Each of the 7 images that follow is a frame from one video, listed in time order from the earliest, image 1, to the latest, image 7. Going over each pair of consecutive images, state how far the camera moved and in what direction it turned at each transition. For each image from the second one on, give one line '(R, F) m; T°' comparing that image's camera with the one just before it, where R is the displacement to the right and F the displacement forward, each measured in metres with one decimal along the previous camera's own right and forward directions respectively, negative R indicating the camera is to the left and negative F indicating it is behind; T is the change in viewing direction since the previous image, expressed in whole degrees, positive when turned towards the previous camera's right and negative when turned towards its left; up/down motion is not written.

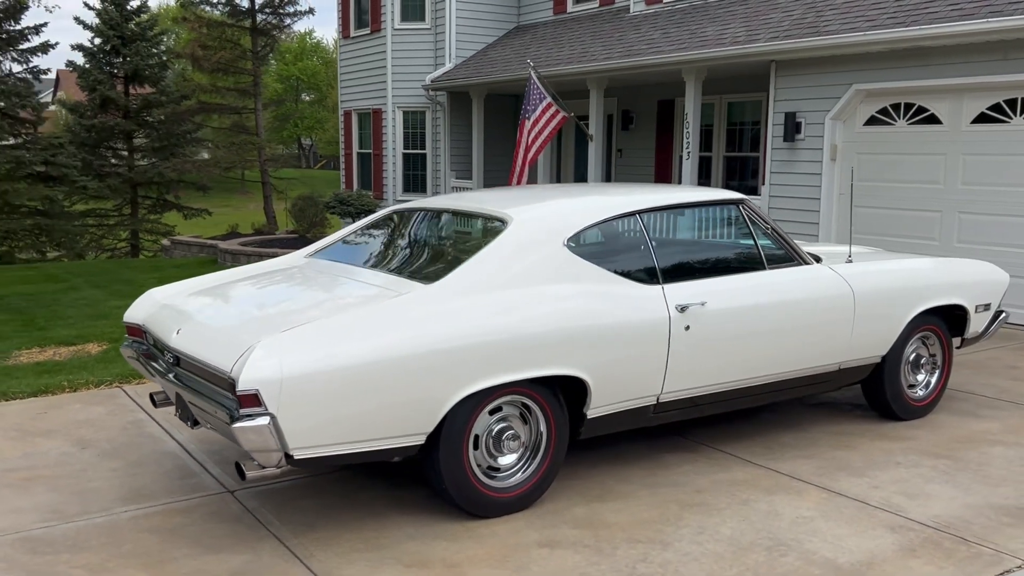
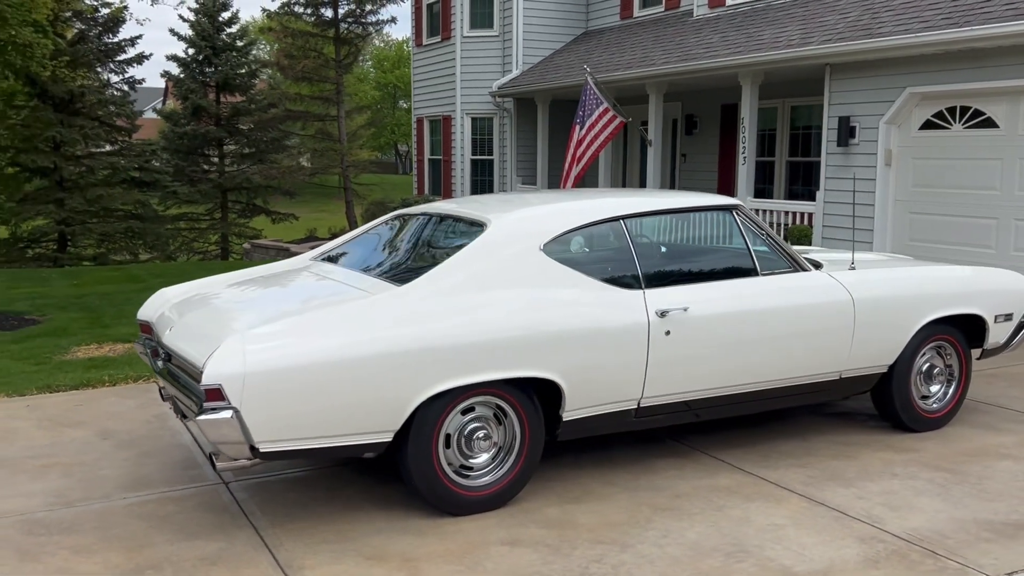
(+0.5, -0.1) m; -5°
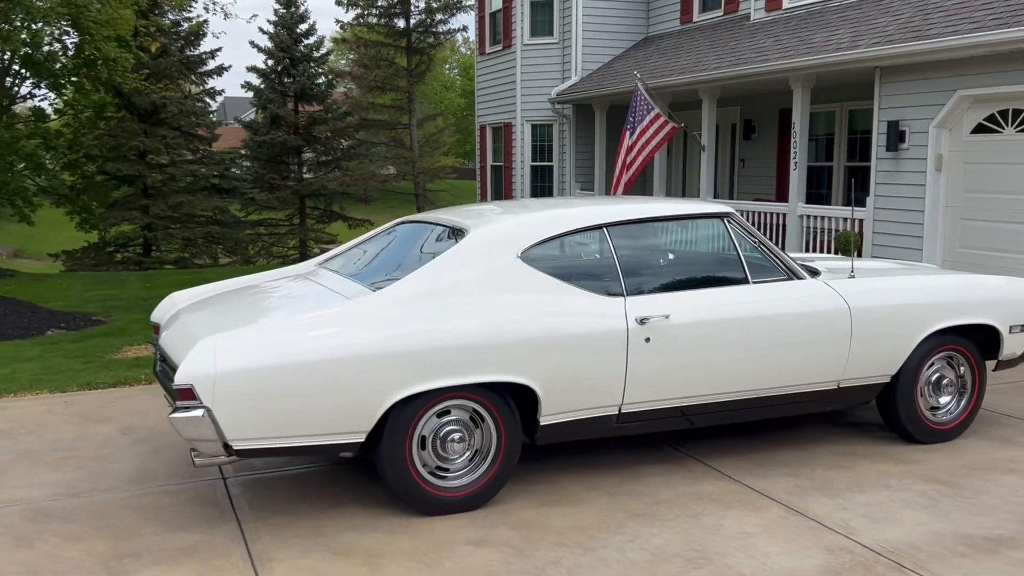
(+0.5, -0.1) m; -5°
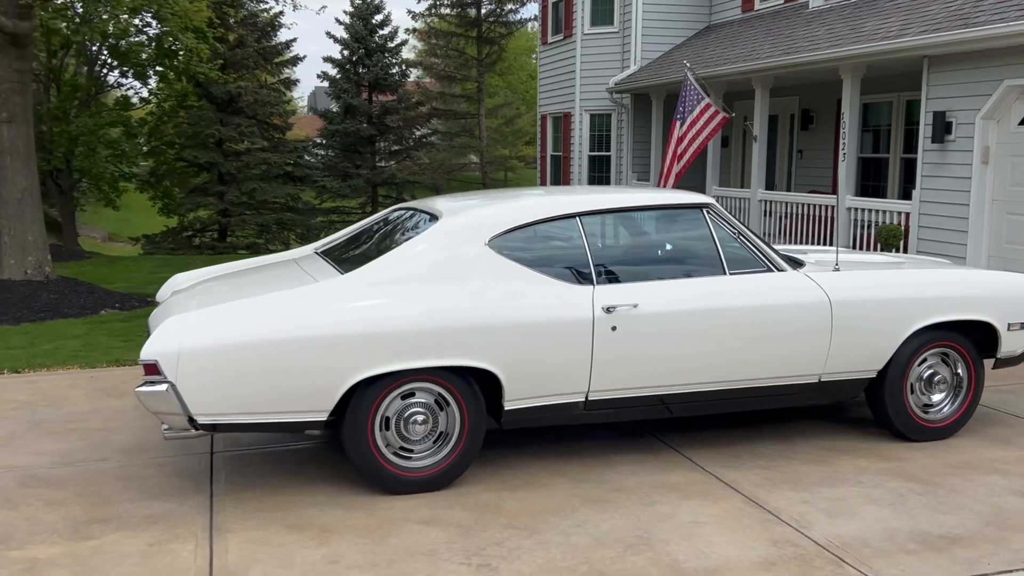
(+0.5, -0.1) m; -5°
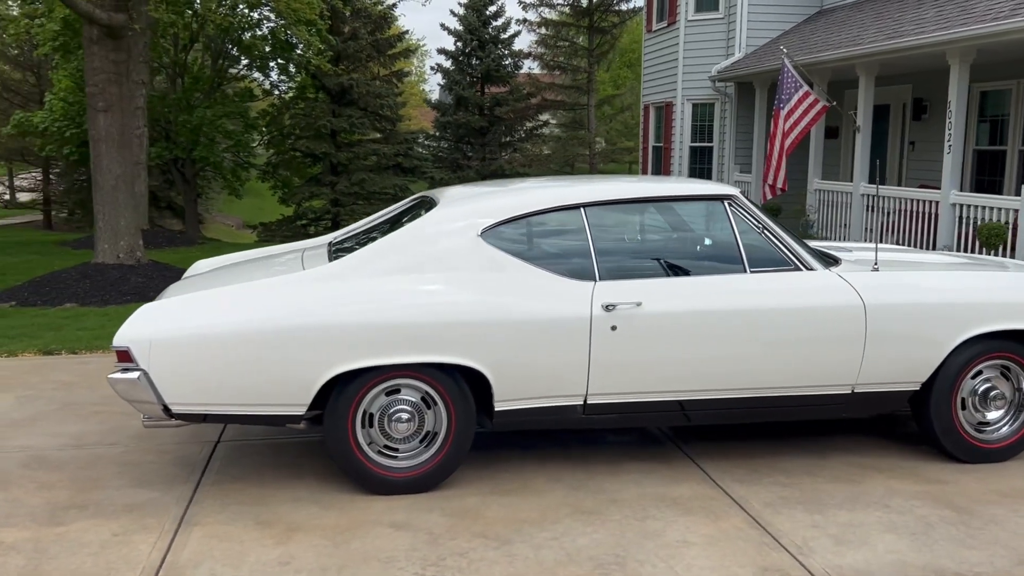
(+0.6, +0.3) m; -7°
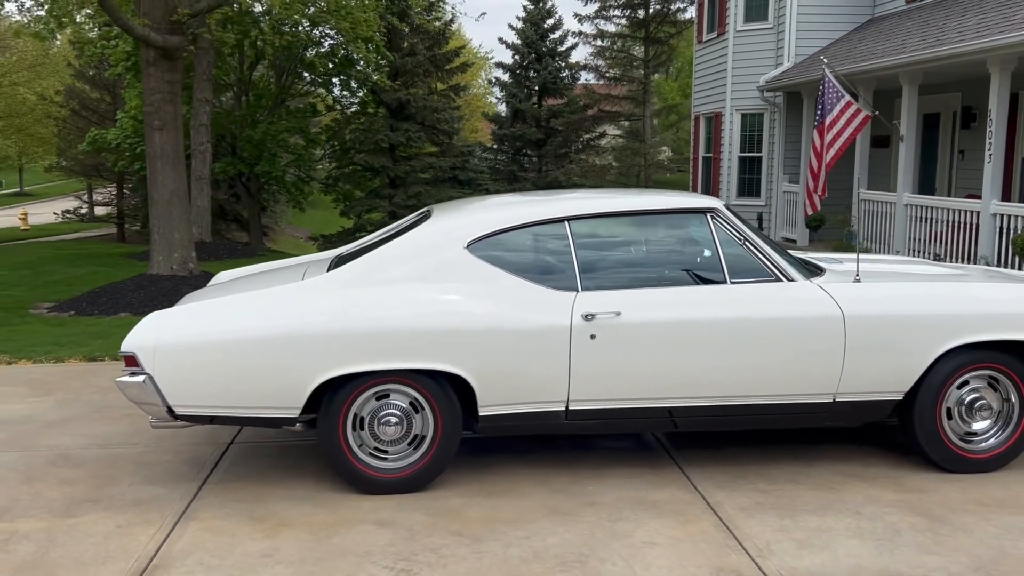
(+0.4, -0.2) m; -4°
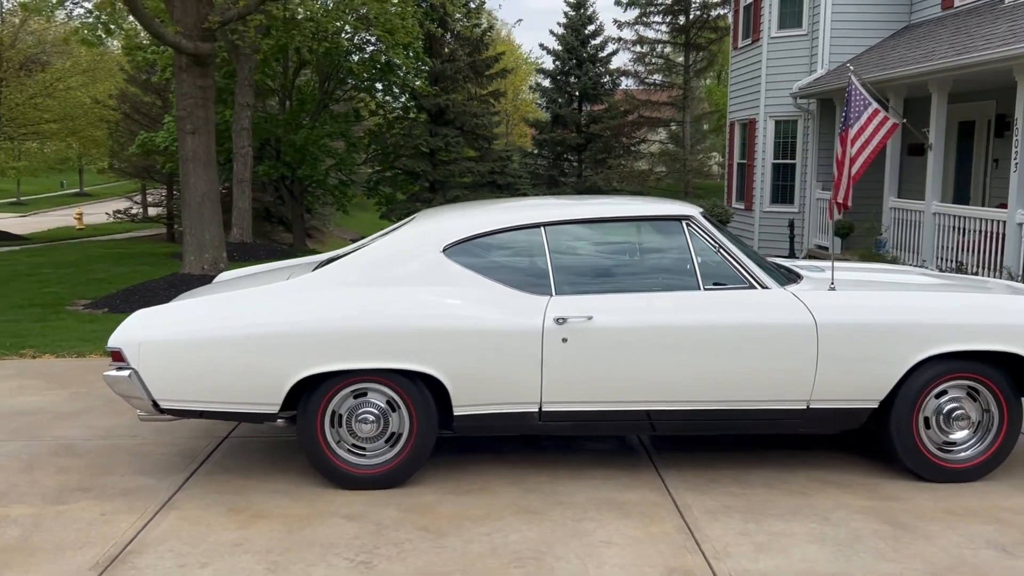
(+0.3, -0.1) m; -3°
